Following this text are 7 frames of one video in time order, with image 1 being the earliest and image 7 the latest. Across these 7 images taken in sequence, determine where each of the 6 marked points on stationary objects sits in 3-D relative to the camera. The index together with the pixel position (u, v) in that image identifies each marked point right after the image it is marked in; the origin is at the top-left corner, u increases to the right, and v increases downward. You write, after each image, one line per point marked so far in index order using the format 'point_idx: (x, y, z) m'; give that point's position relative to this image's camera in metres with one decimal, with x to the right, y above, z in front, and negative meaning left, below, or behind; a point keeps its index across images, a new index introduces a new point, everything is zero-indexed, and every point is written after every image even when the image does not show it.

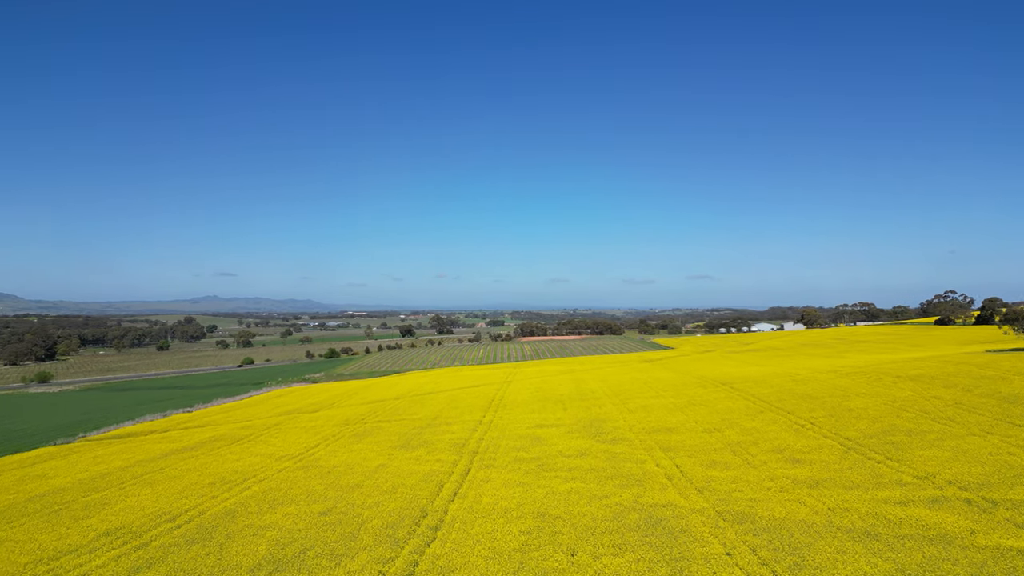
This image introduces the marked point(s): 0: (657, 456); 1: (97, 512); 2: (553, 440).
0: (+4.4, -5.2, +14.8) m
1: (-10.5, -5.7, +12.1) m
2: (+1.4, -5.4, +17.0) m
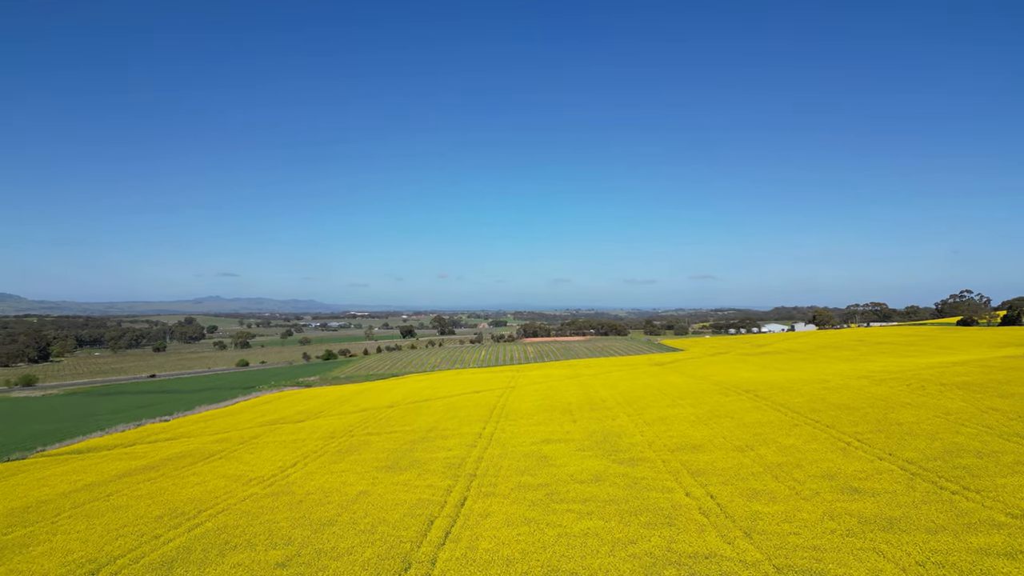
0: (+4.5, -5.1, +12.6) m
1: (-10.4, -5.6, +10.0) m
2: (+1.6, -5.4, +14.8) m
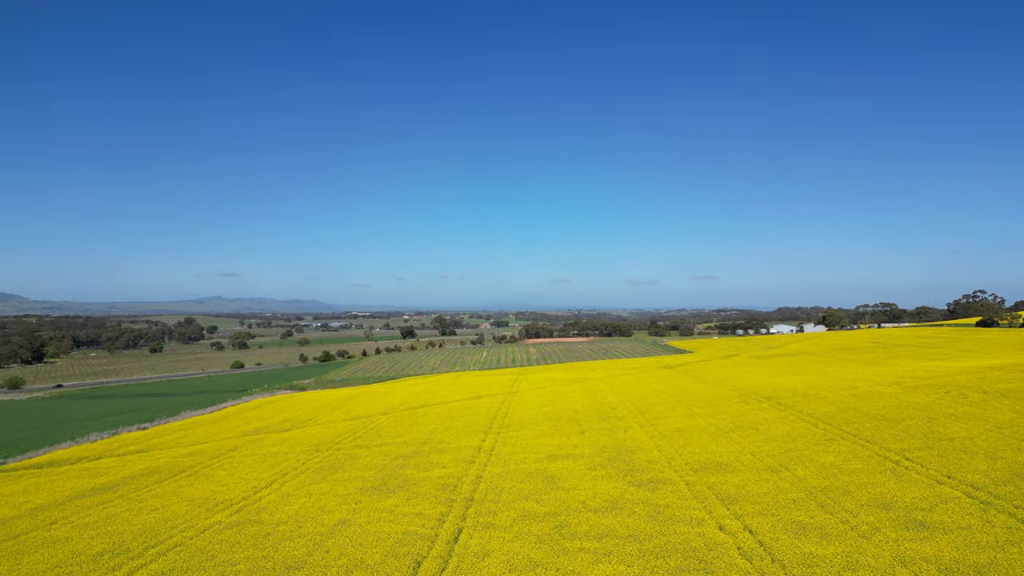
0: (+4.6, -5.0, +10.8) m
1: (-10.3, -5.5, +8.2) m
2: (+1.6, -5.3, +13.1) m
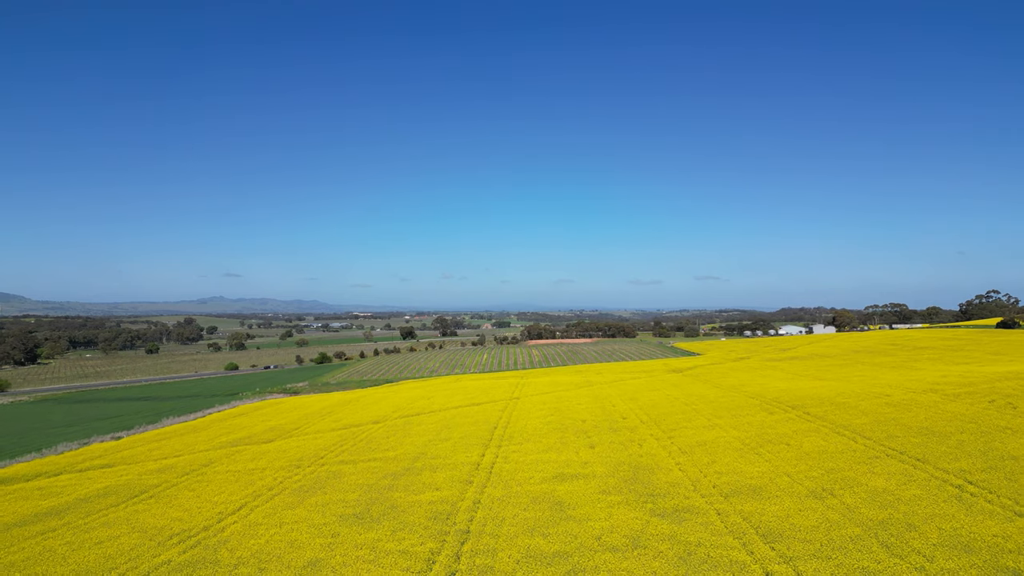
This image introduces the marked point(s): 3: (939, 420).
0: (+4.7, -5.0, +9.0) m
1: (-10.3, -5.5, +6.5) m
2: (+1.7, -5.2, +11.3) m
3: (+15.0, -4.6, +16.9) m
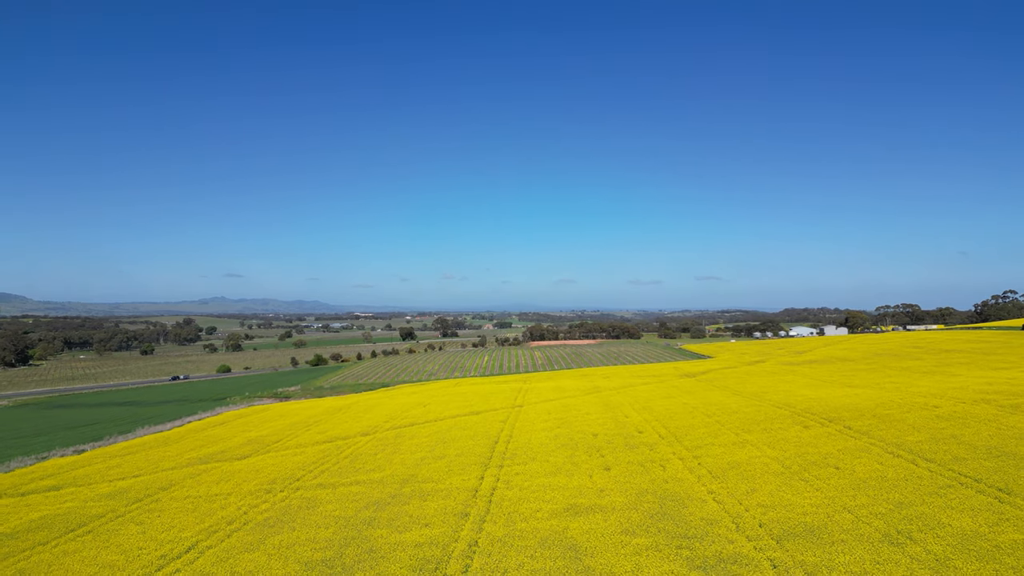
0: (+4.7, -4.9, +6.8) m
1: (-10.2, -5.4, +4.3) m
2: (+1.8, -5.2, +9.1) m
3: (+15.1, -4.6, +14.6) m
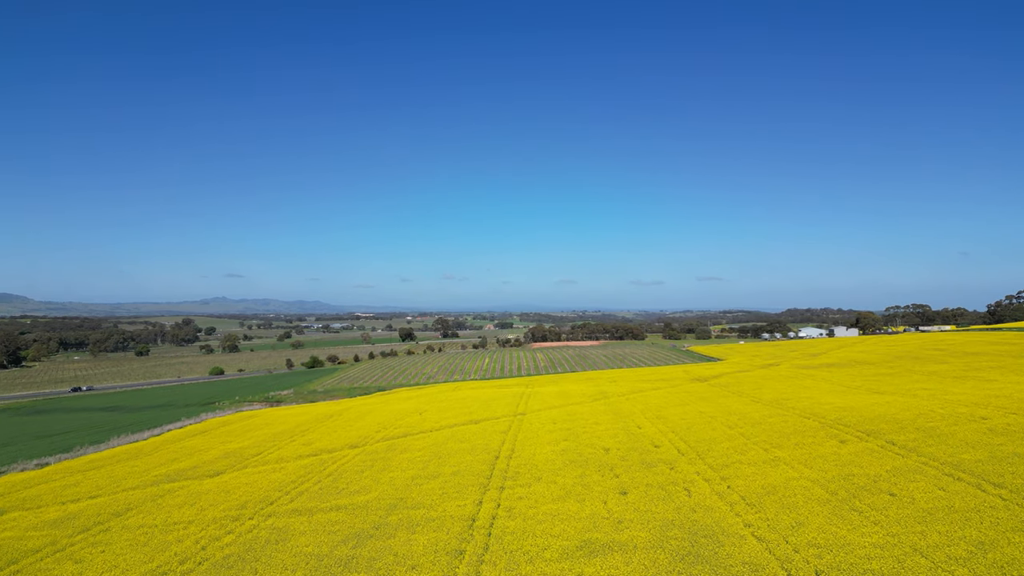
0: (+4.8, -4.8, +4.9) m
1: (-10.2, -5.3, +2.5) m
2: (+1.8, -5.1, +7.2) m
3: (+15.1, -4.5, +12.8) m
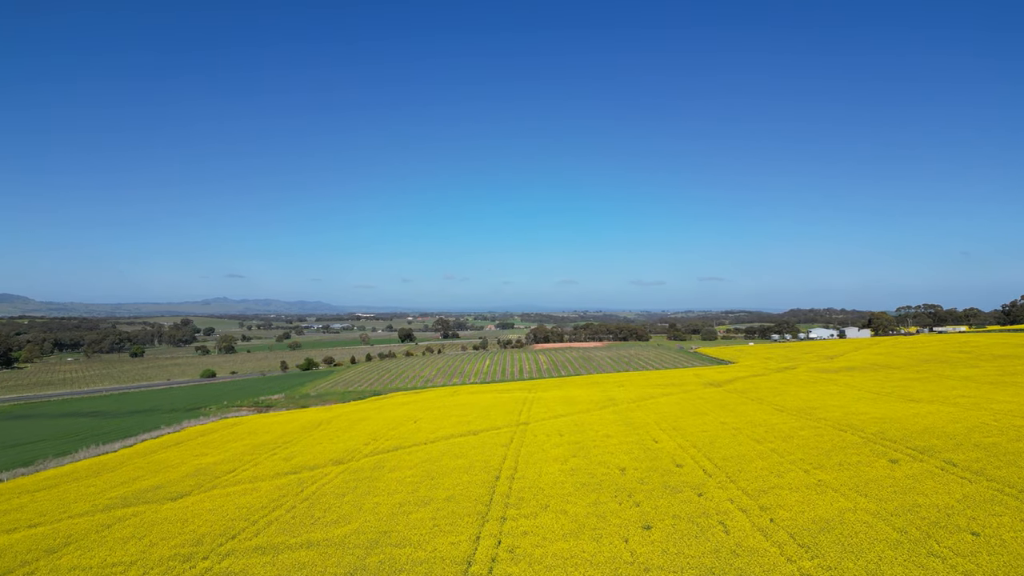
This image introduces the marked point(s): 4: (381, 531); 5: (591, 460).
0: (+4.8, -4.8, +2.9) m
1: (-10.1, -5.2, +0.5) m
2: (+1.9, -5.0, +5.2) m
3: (+15.2, -4.4, +10.8) m
4: (-3.1, -5.7, +11.2) m
5: (+2.5, -5.6, +15.6) m
